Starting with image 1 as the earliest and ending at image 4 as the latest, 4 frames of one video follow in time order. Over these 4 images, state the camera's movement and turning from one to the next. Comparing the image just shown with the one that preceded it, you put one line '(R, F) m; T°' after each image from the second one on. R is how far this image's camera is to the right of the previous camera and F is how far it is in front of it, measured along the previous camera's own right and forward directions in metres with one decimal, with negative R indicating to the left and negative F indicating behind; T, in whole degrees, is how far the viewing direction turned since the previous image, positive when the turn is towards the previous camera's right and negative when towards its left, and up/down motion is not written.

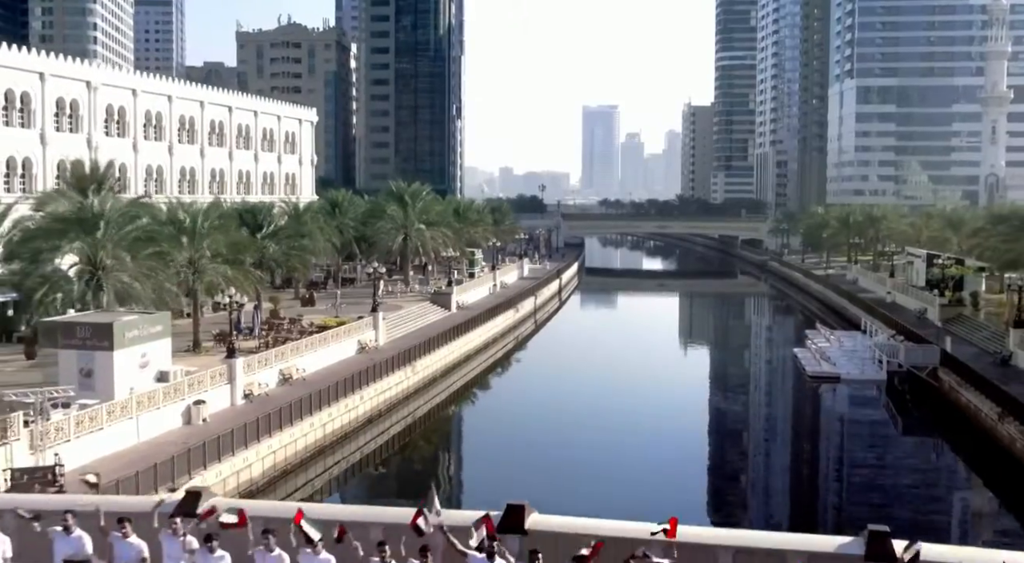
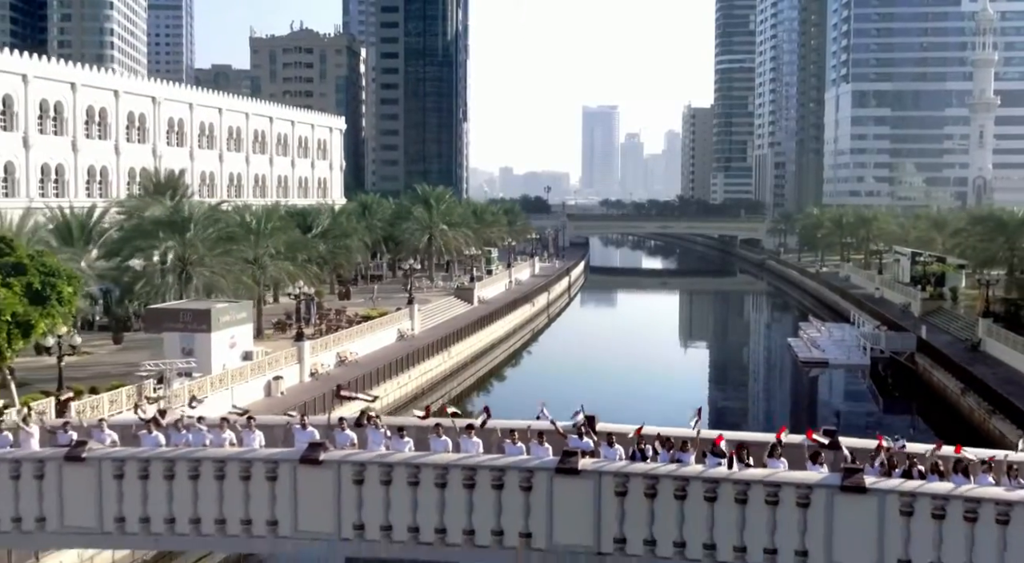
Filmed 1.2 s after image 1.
(-1.2, -6.2) m; 0°
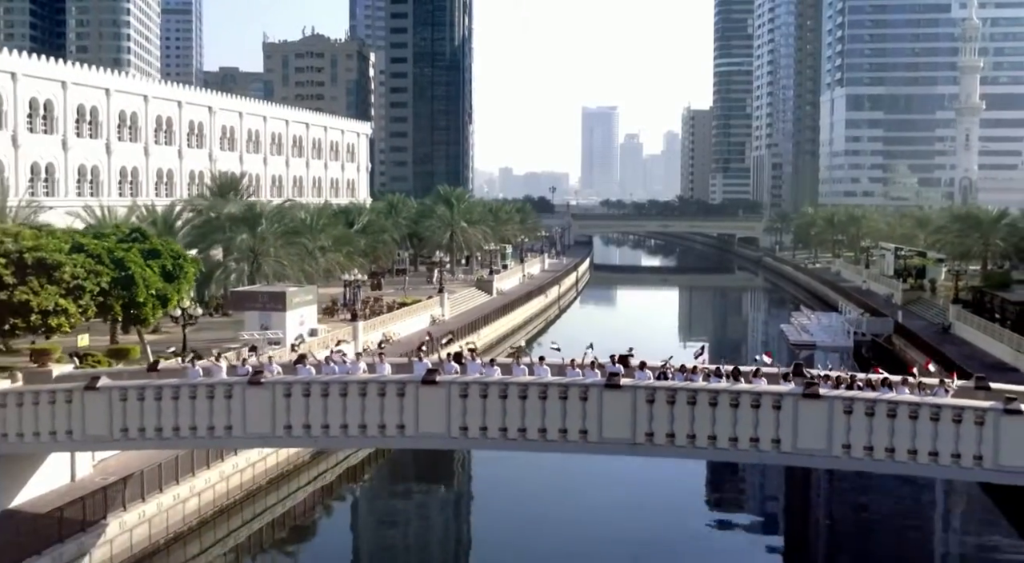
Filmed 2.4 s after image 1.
(-1.3, -6.9) m; 0°
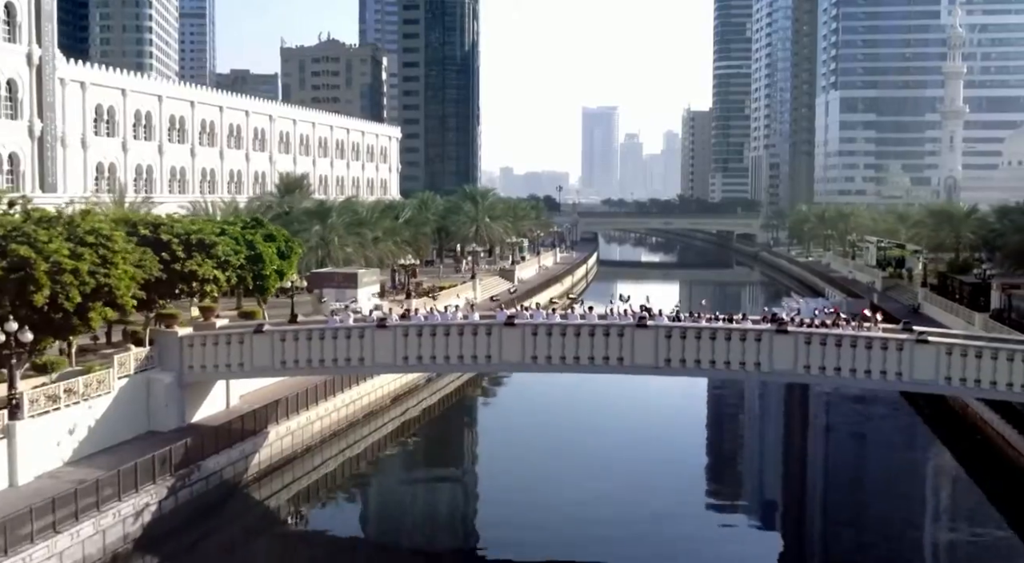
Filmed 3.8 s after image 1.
(-1.7, -9.3) m; 0°
